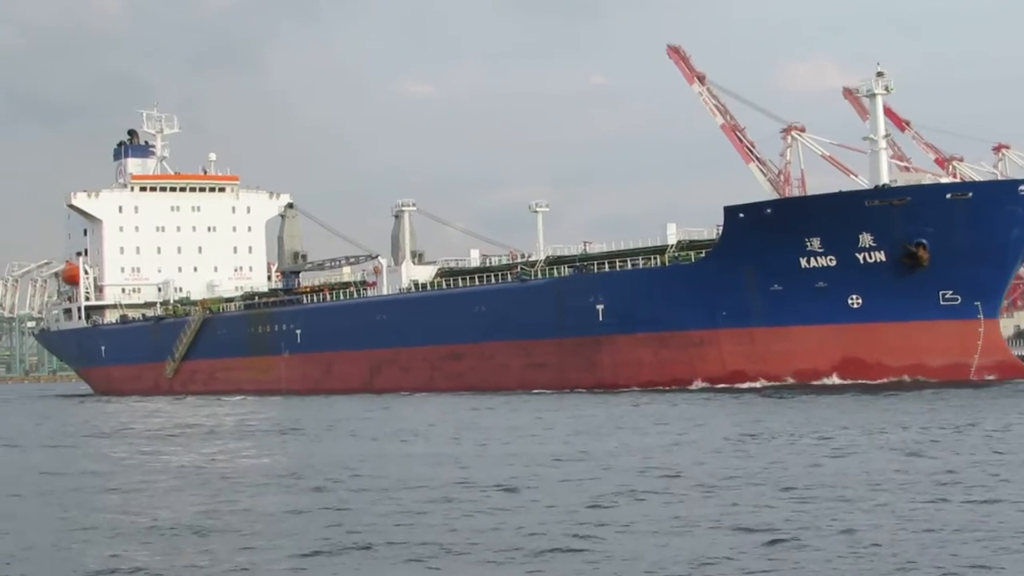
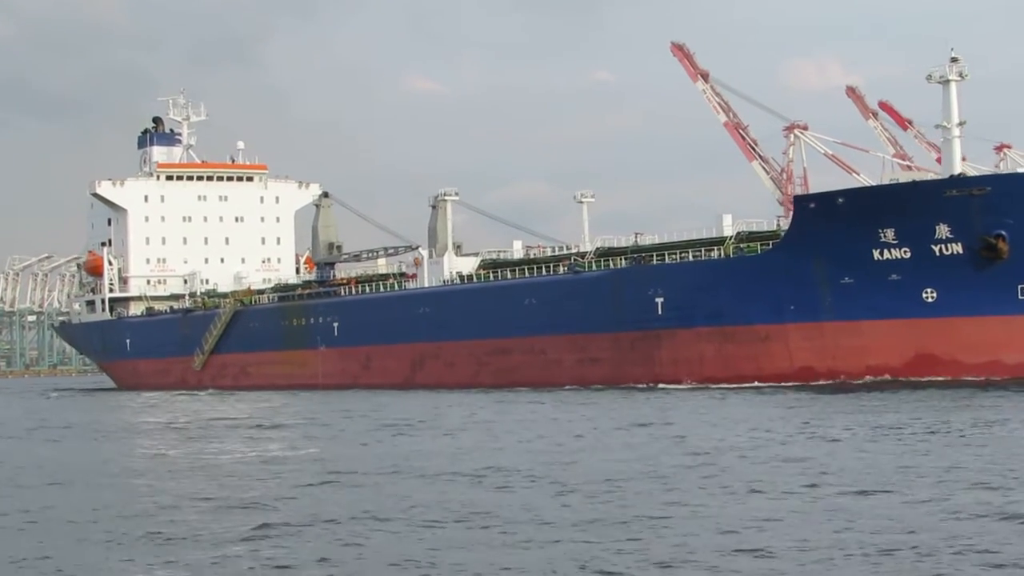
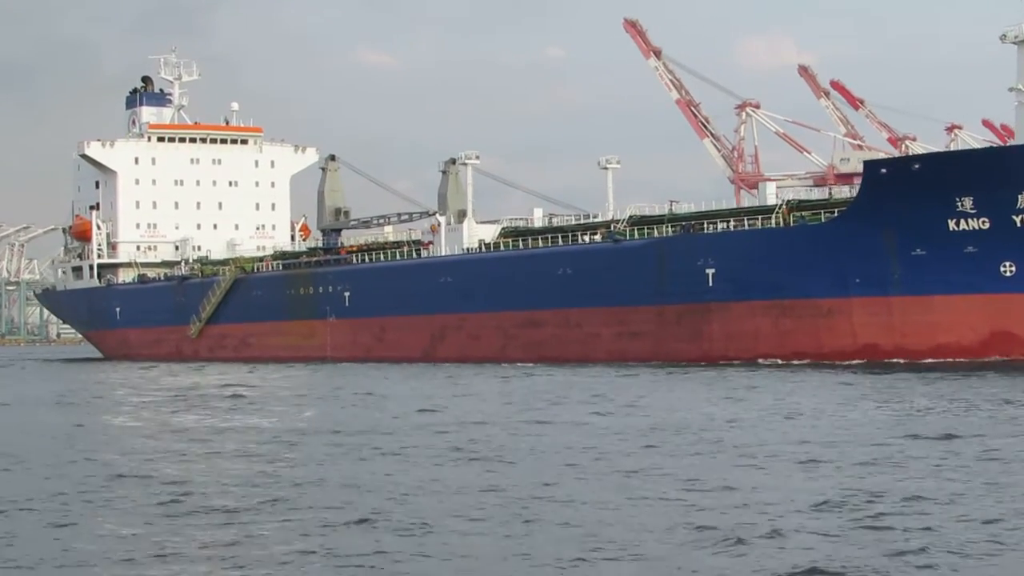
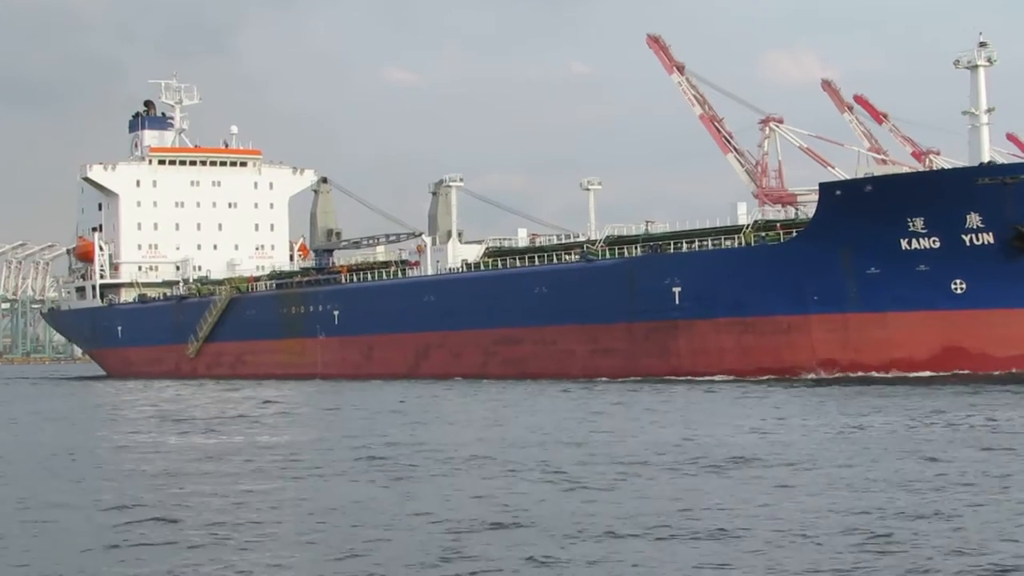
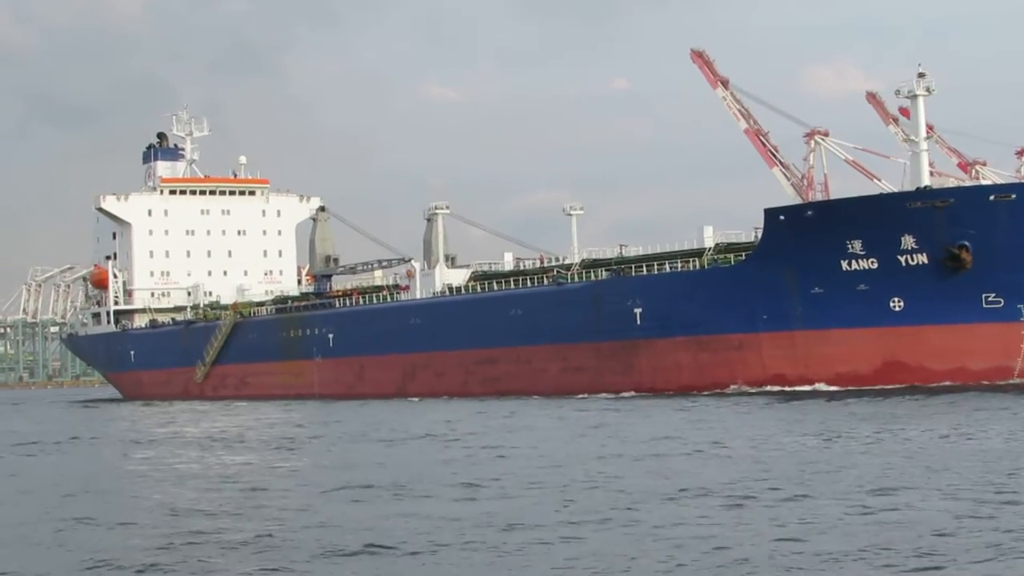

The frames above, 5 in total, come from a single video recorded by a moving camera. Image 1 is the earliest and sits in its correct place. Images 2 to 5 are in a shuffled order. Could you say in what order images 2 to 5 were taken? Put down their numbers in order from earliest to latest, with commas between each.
5, 2, 4, 3
